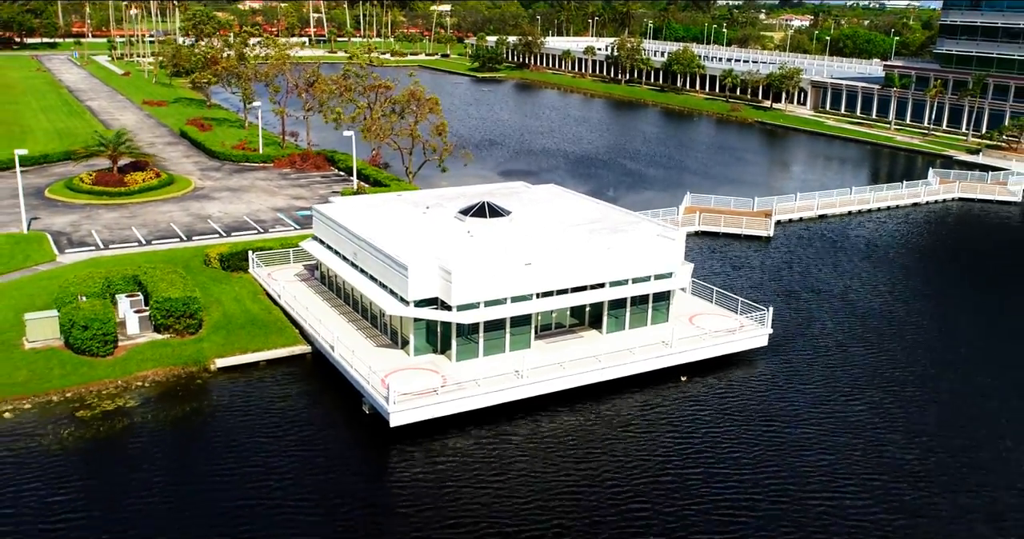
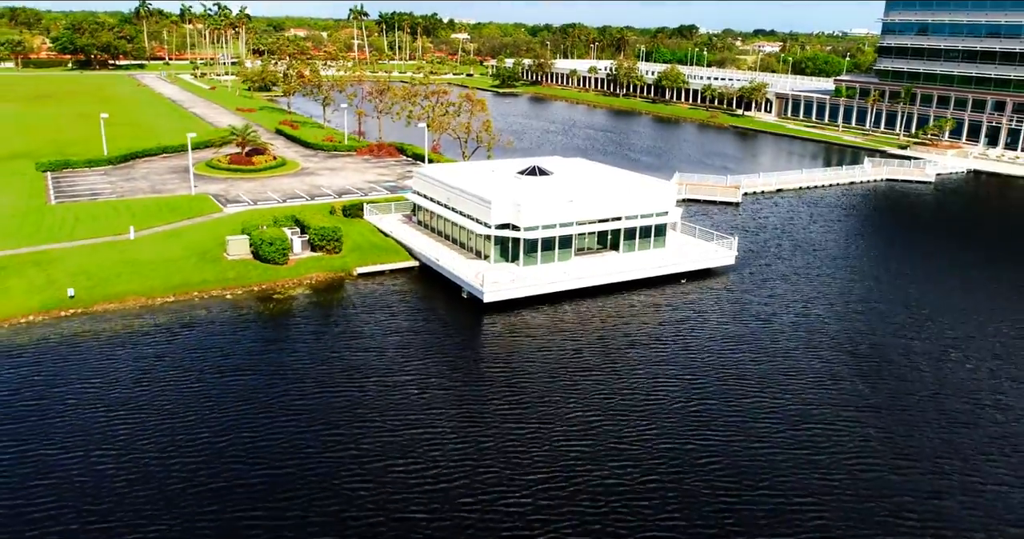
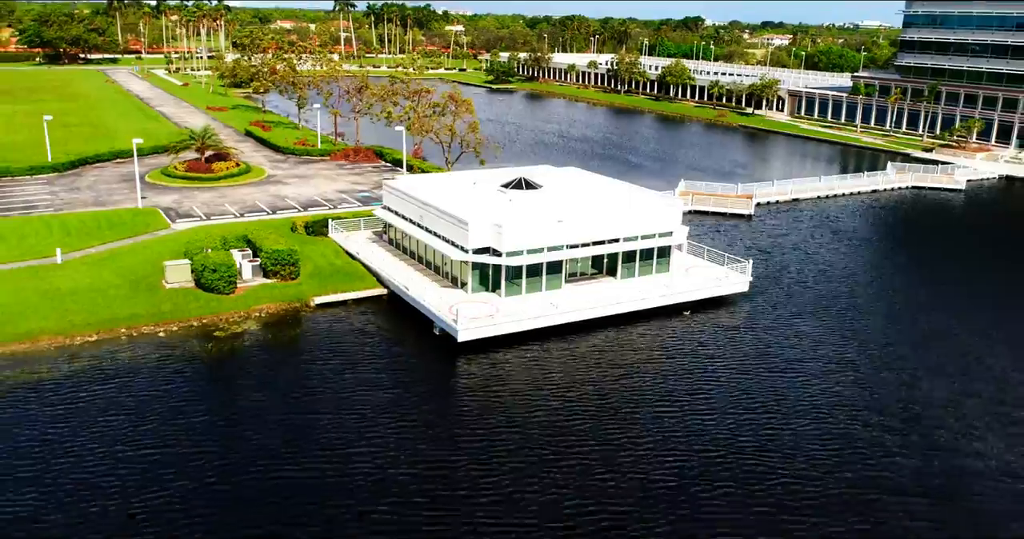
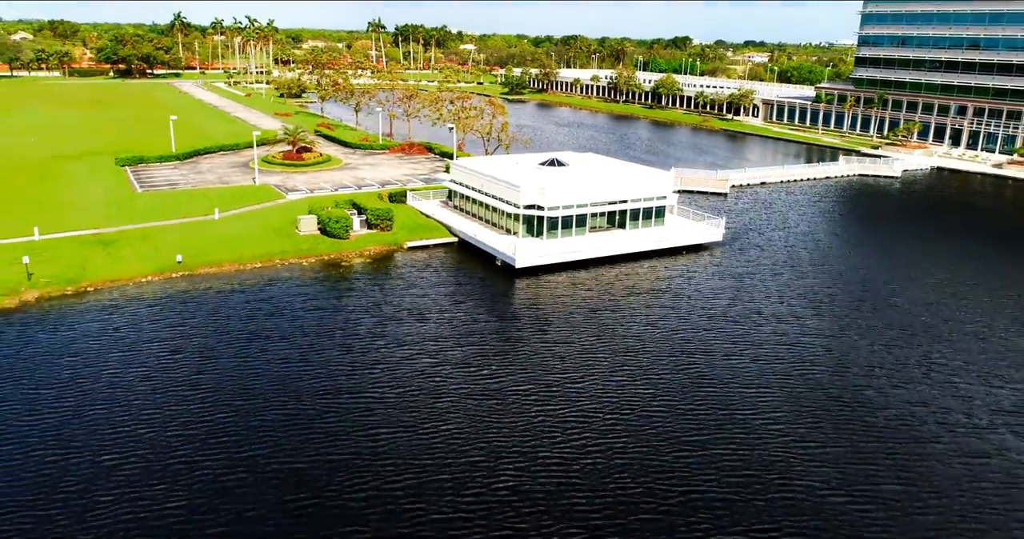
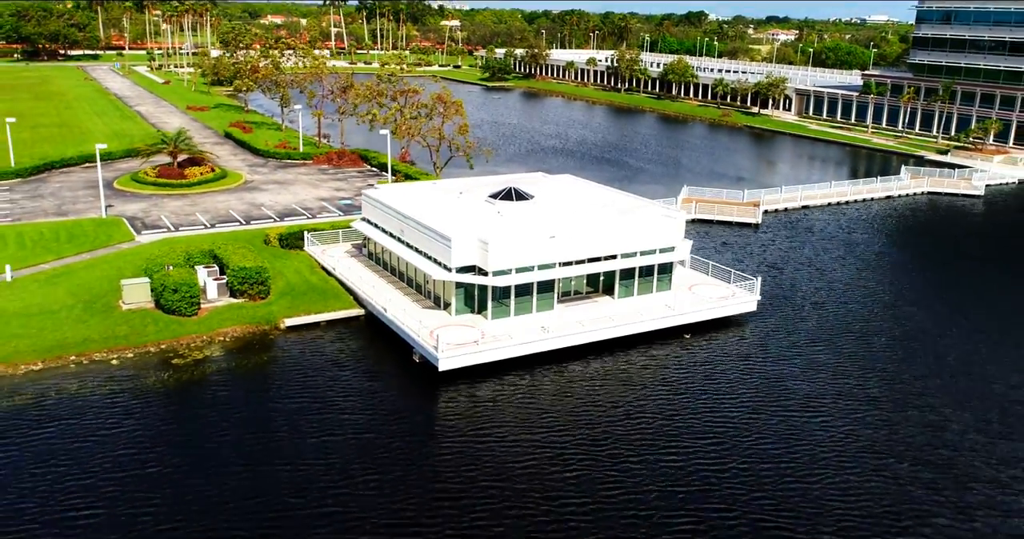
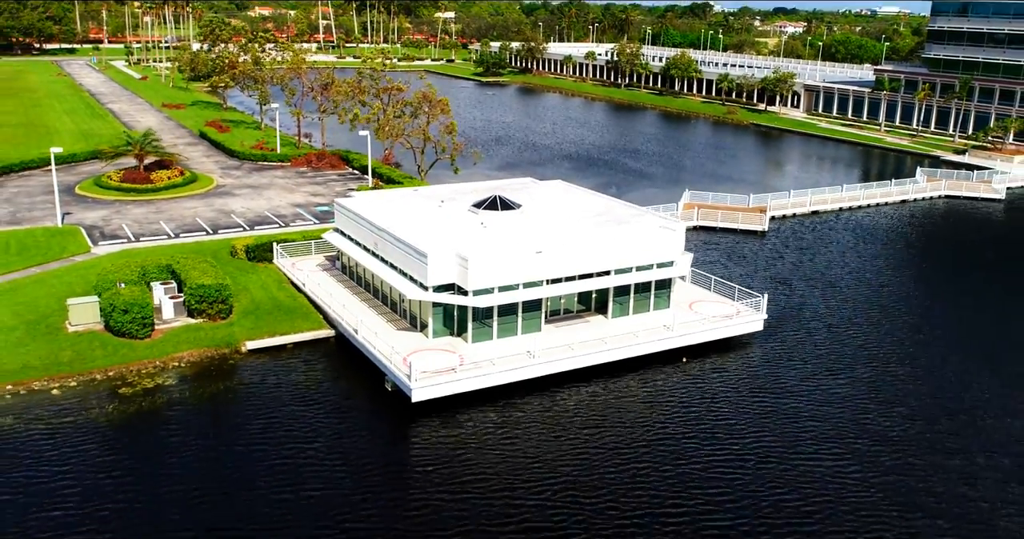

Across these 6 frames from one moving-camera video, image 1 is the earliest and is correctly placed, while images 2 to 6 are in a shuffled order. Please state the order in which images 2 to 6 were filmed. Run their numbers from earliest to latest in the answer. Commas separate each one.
6, 5, 3, 2, 4
